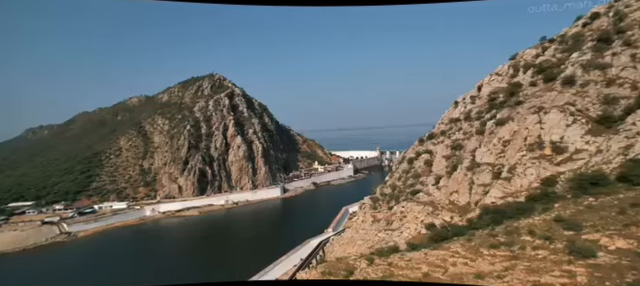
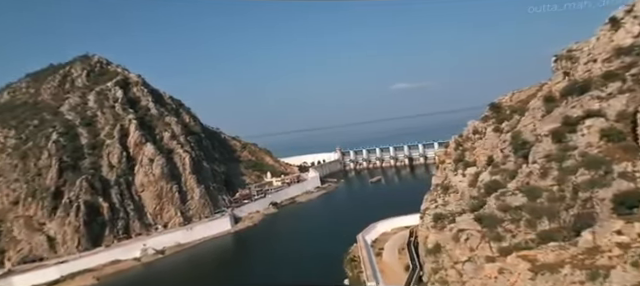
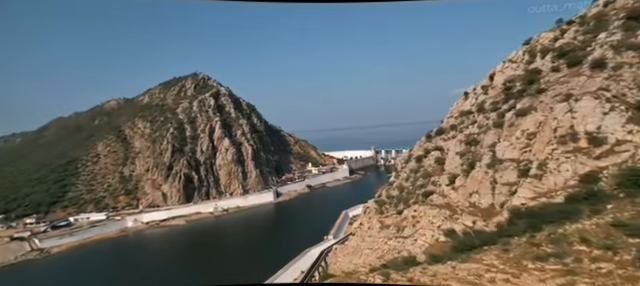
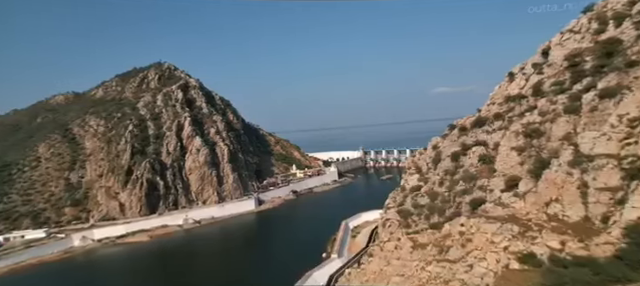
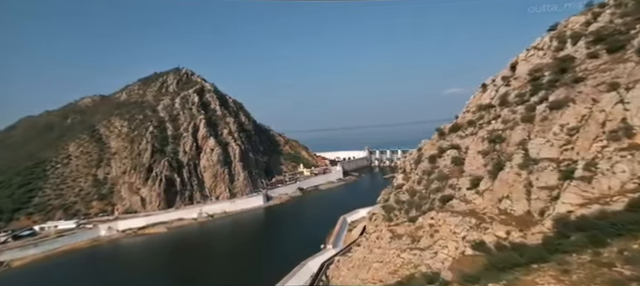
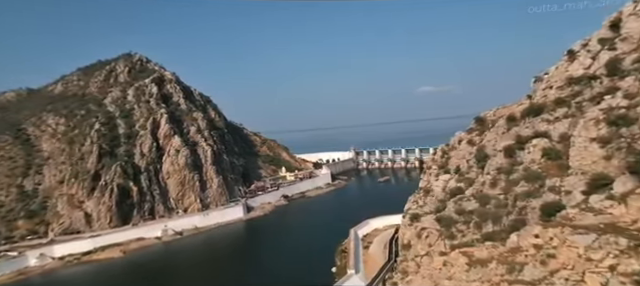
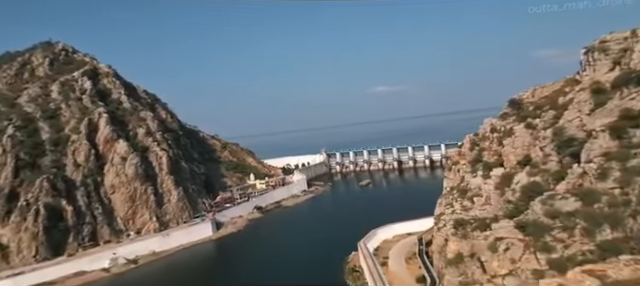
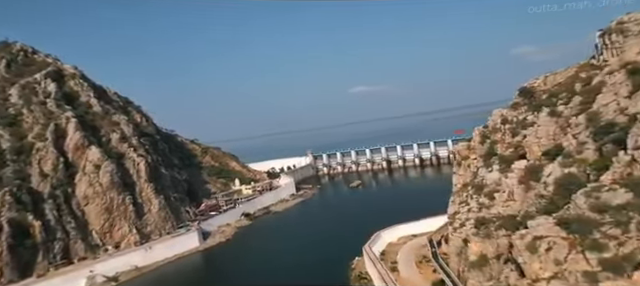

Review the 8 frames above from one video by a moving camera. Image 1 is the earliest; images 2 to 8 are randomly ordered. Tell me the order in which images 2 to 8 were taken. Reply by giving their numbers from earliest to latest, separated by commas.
3, 5, 4, 6, 2, 7, 8
